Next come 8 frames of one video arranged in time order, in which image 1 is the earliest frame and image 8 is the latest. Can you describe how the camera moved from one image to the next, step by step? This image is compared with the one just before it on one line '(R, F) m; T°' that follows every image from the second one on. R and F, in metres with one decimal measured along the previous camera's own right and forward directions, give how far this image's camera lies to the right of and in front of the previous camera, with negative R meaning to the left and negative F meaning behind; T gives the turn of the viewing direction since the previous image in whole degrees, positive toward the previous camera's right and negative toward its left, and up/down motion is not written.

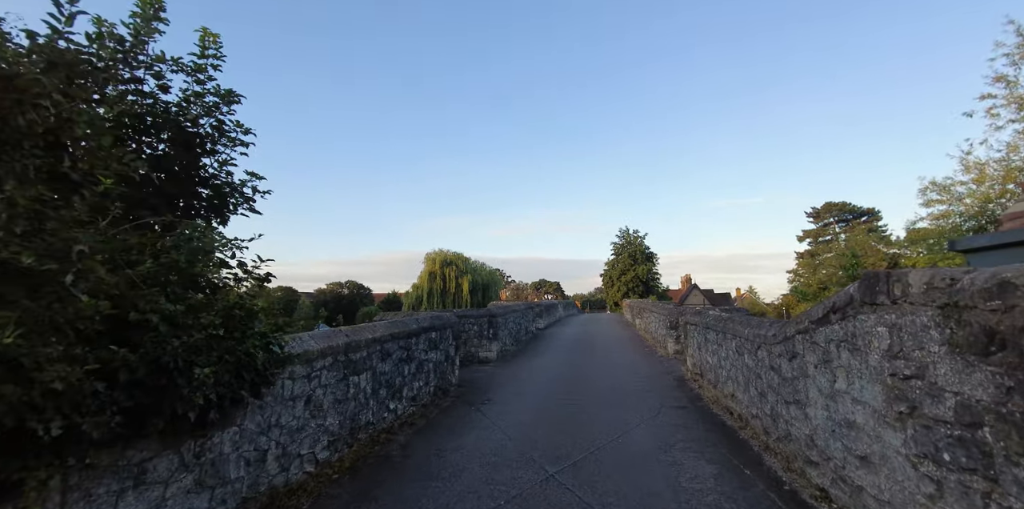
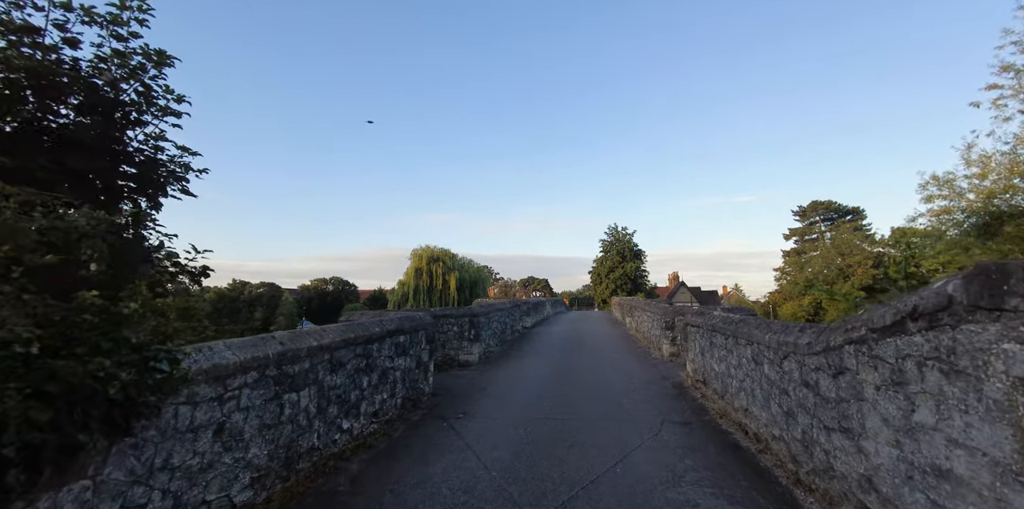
(+0.1, +0.8) m; +2°
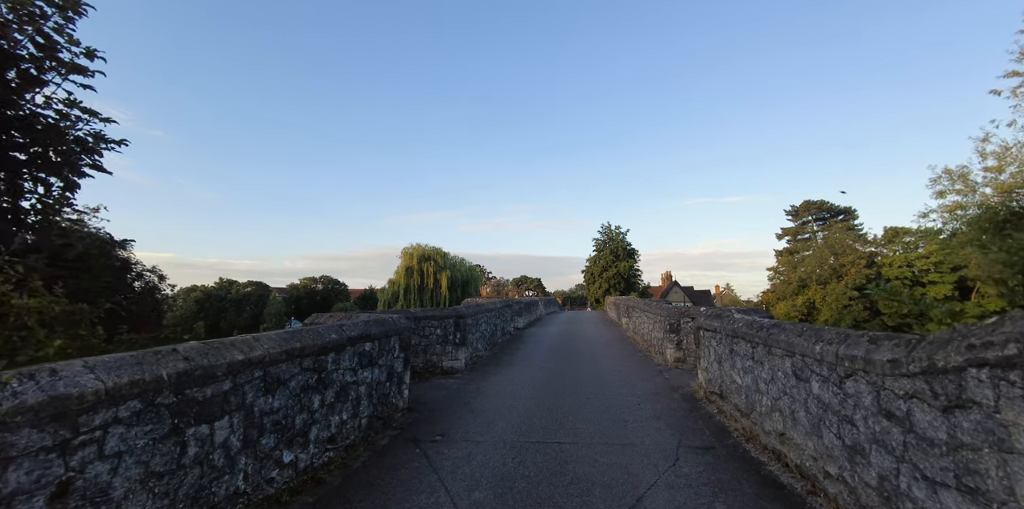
(+0.1, +0.9) m; +1°
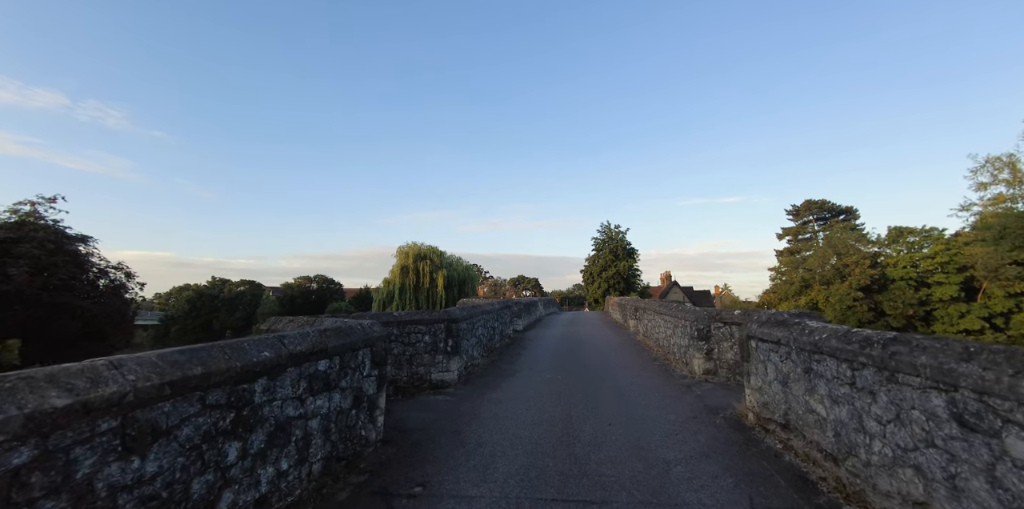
(-0.1, +1.2) m; 0°
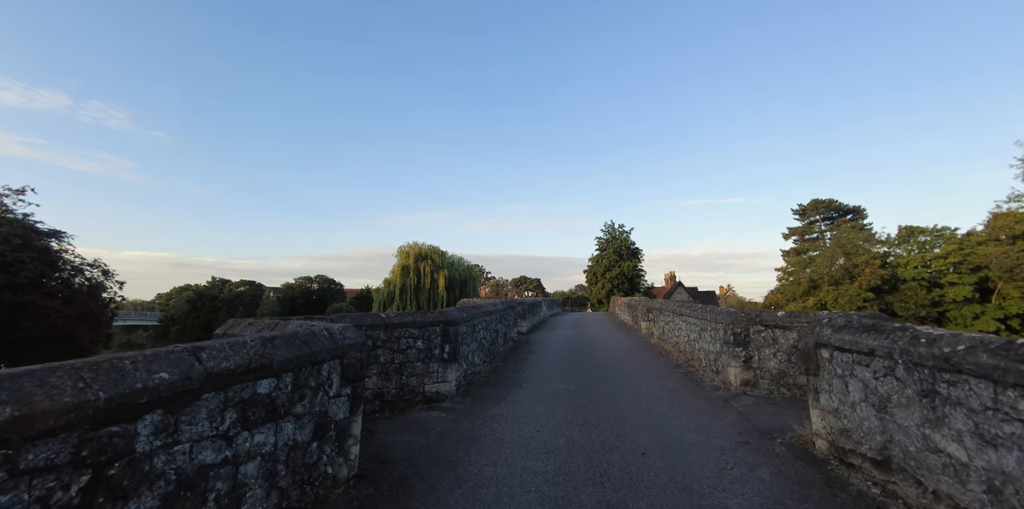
(-0.1, +1.0) m; 0°
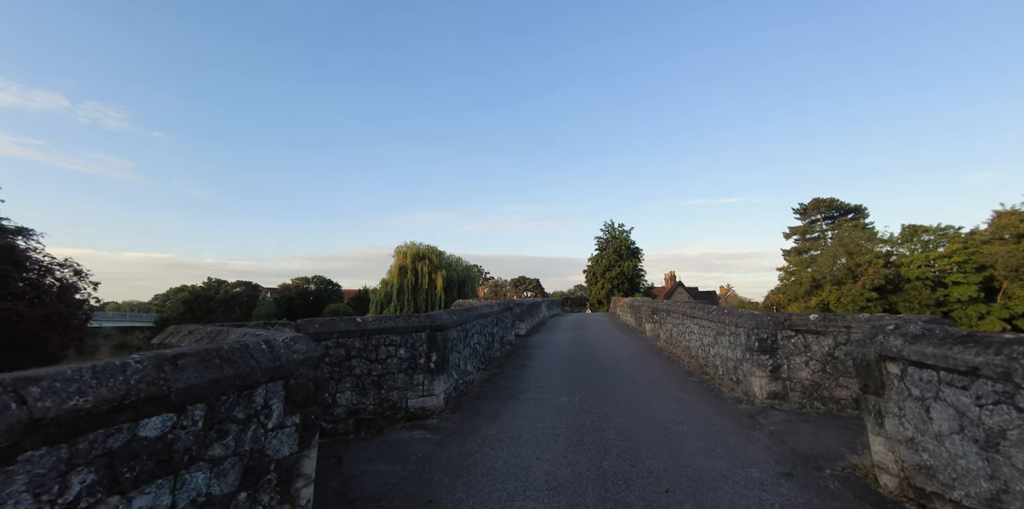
(0.0, +0.8) m; 0°
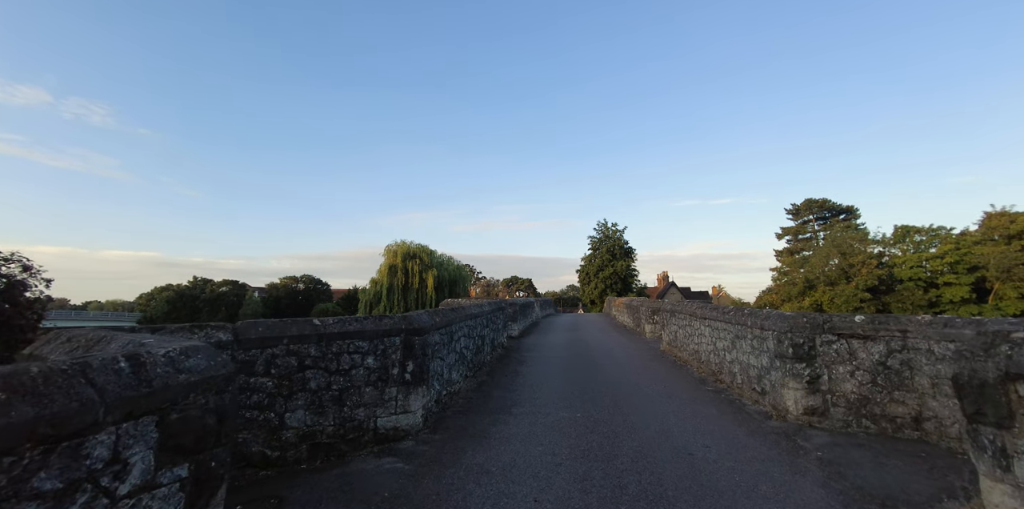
(0.0, +0.9) m; +1°
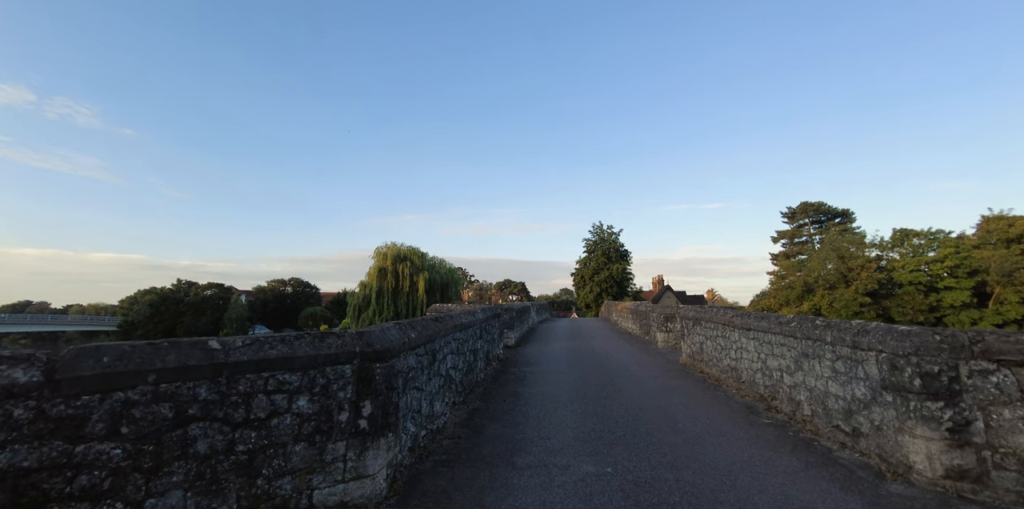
(-0.1, +1.5) m; +1°
